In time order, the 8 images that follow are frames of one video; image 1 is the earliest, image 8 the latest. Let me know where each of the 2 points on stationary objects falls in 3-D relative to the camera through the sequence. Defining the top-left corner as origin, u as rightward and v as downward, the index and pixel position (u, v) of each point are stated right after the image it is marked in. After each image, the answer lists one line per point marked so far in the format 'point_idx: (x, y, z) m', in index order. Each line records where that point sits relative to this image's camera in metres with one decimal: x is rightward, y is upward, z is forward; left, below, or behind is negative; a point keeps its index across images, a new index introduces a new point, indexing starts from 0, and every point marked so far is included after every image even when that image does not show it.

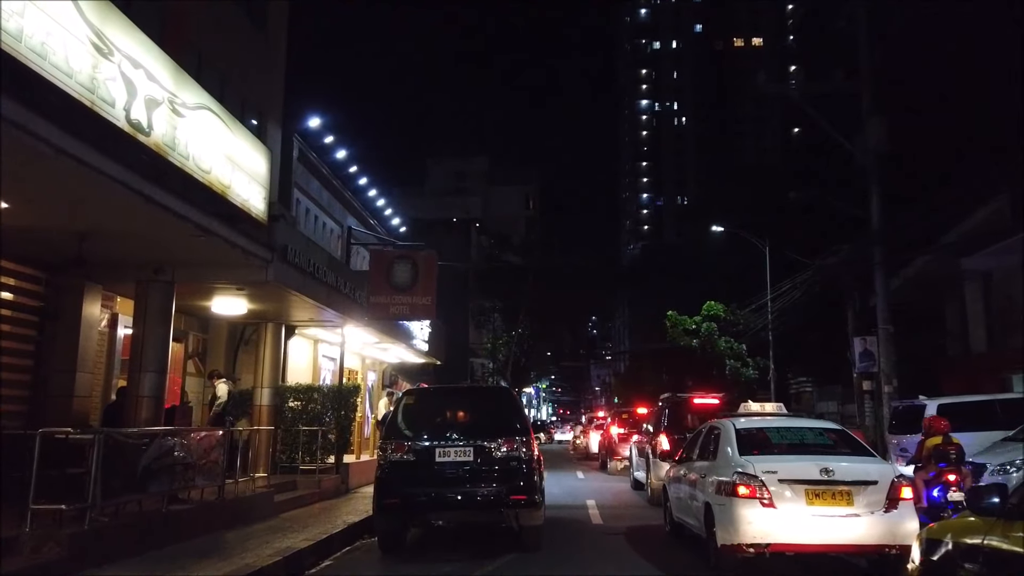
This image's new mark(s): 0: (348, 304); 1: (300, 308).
0: (-3.4, -0.3, +15.1) m
1: (-4.1, -0.4, +14.7) m
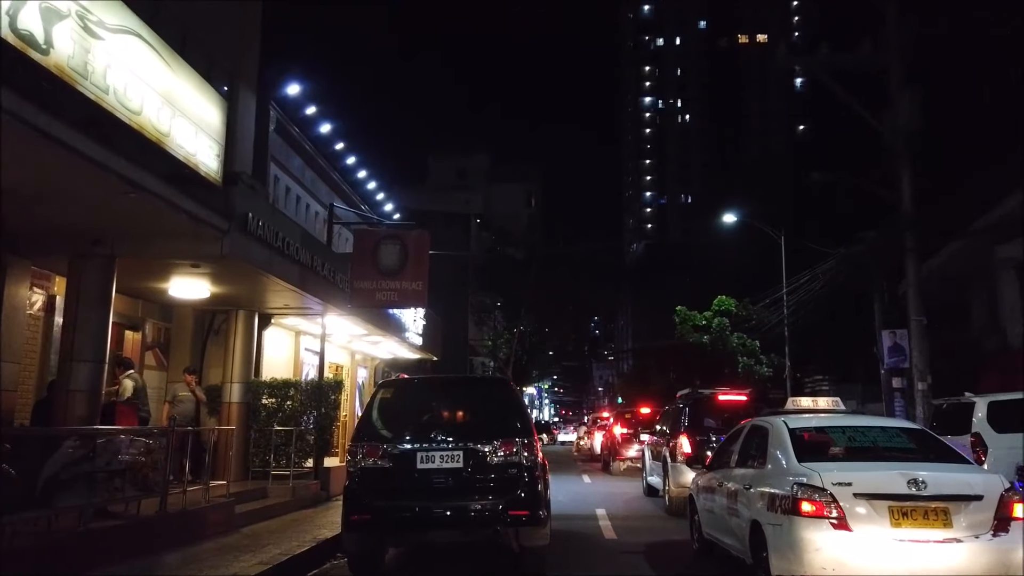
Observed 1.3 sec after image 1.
0: (-3.3, 0.0, +13.4) m
1: (-4.1, -0.1, +13.0) m
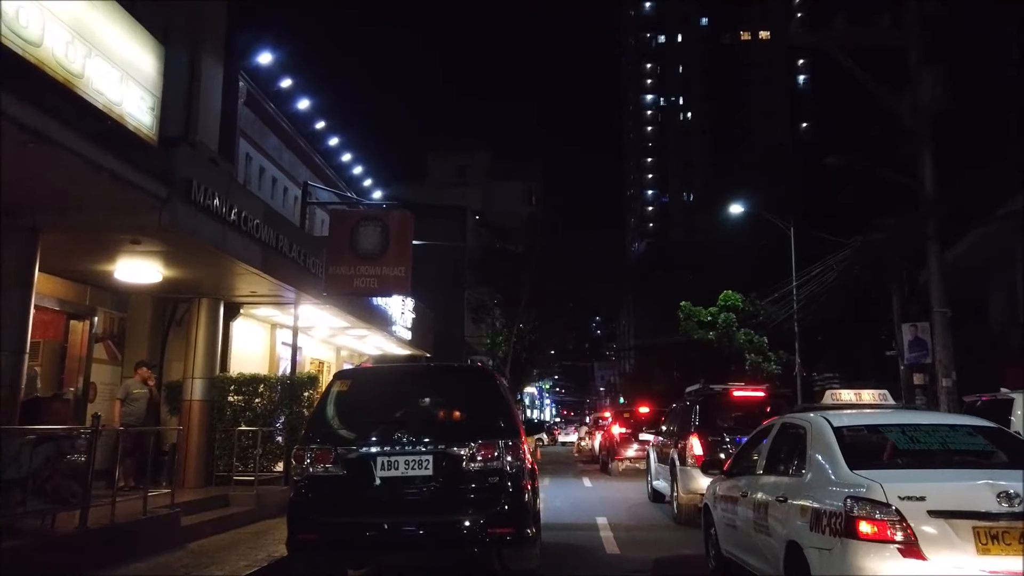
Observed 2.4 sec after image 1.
0: (-3.5, +0.2, +12.1) m
1: (-4.3, +0.1, +11.7) m
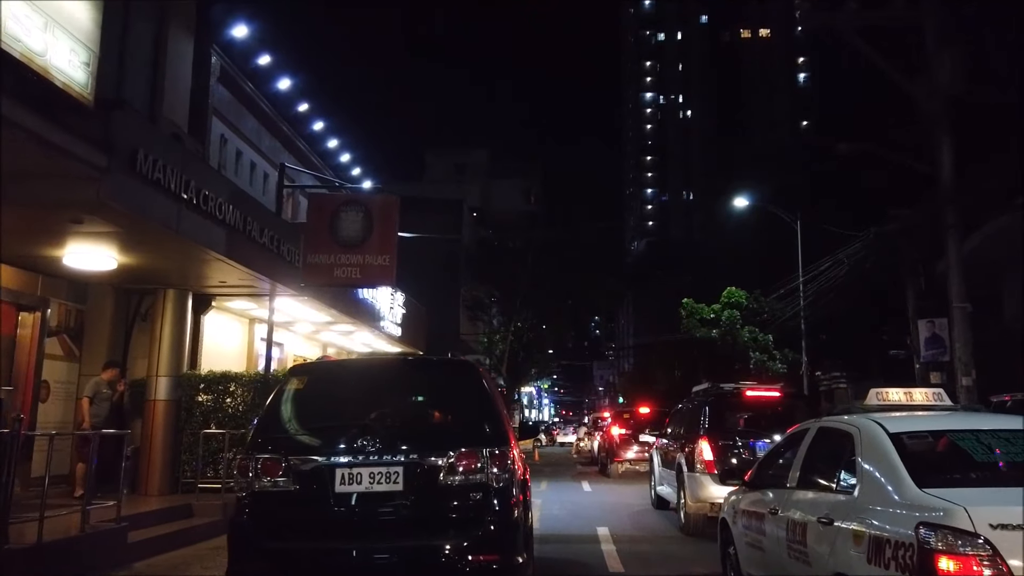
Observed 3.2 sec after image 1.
0: (-3.6, +0.4, +11.1) m
1: (-4.4, +0.3, +10.7) m
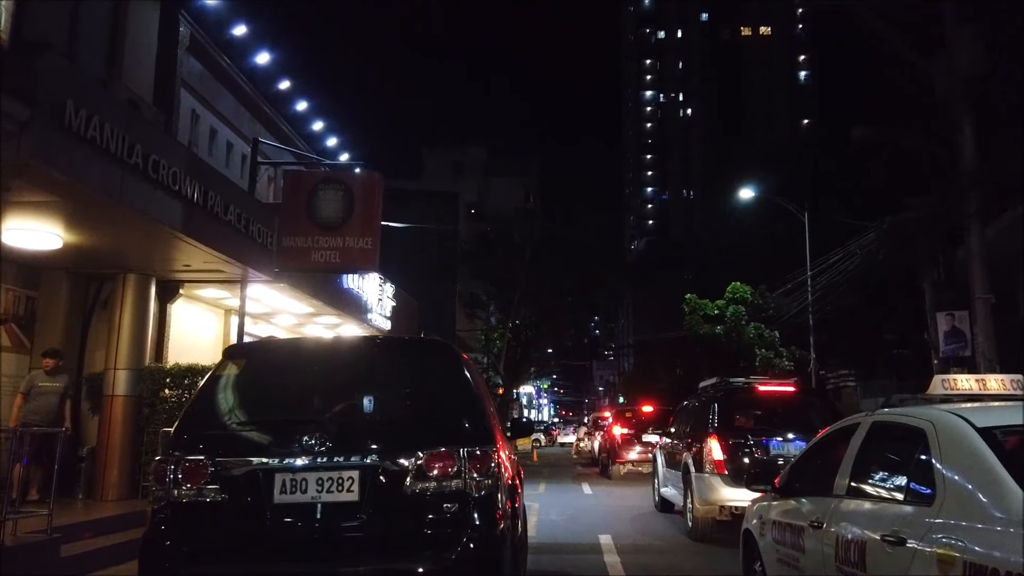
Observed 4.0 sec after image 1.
0: (-3.7, +0.6, +10.1) m
1: (-4.5, +0.5, +9.7) m
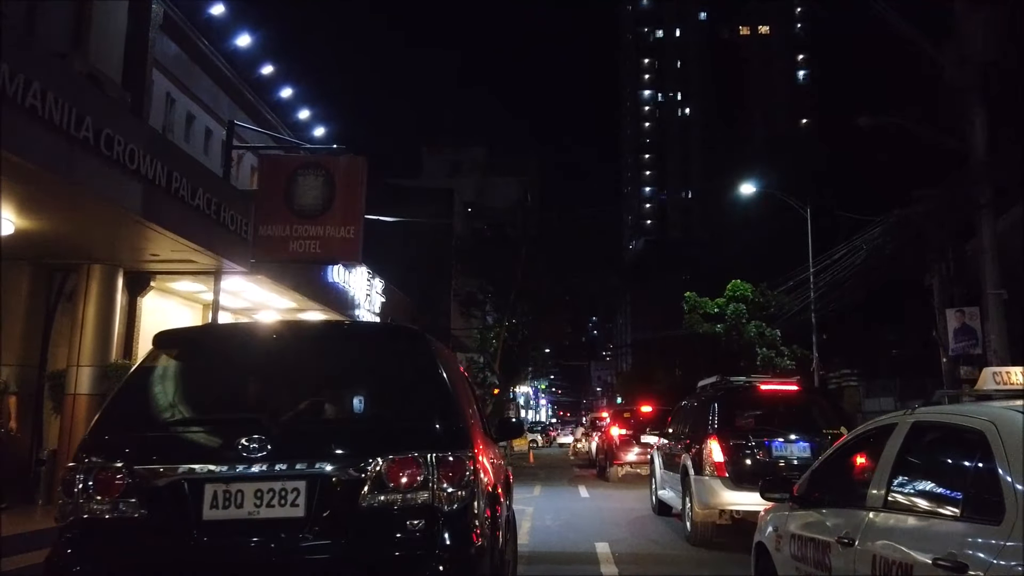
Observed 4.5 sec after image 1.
0: (-3.8, +0.7, +9.4) m
1: (-4.6, +0.6, +9.0) m
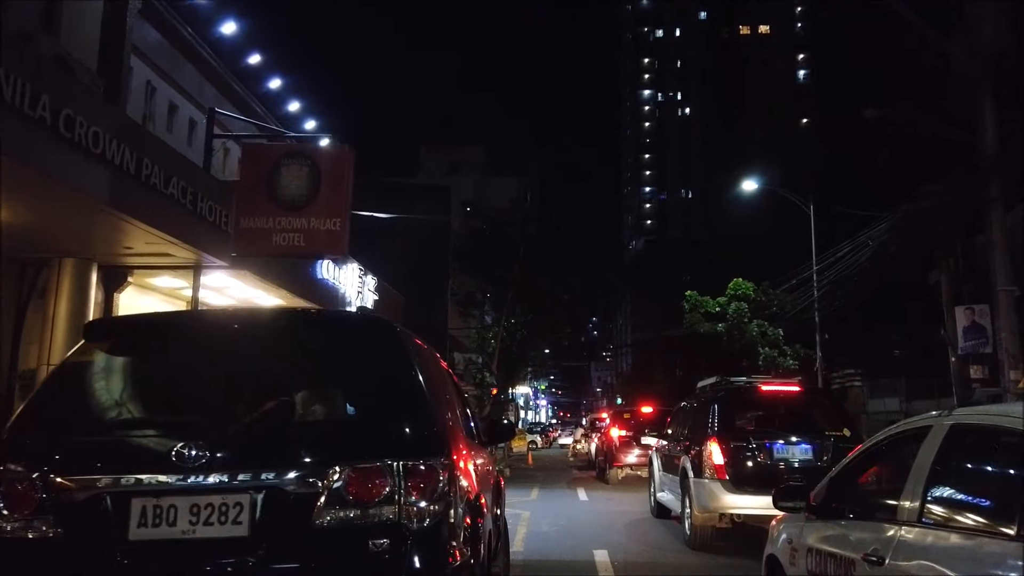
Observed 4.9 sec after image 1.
0: (-3.9, +0.8, +8.9) m
1: (-4.7, +0.7, +8.5) m
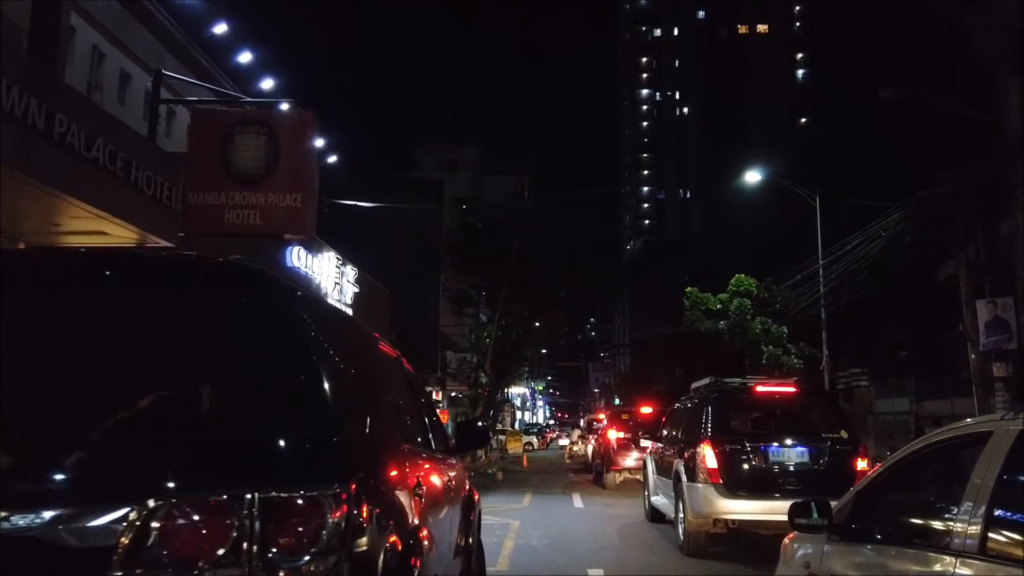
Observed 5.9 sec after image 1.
0: (-4.1, +1.0, +7.8) m
1: (-4.9, +0.9, +7.4) m
